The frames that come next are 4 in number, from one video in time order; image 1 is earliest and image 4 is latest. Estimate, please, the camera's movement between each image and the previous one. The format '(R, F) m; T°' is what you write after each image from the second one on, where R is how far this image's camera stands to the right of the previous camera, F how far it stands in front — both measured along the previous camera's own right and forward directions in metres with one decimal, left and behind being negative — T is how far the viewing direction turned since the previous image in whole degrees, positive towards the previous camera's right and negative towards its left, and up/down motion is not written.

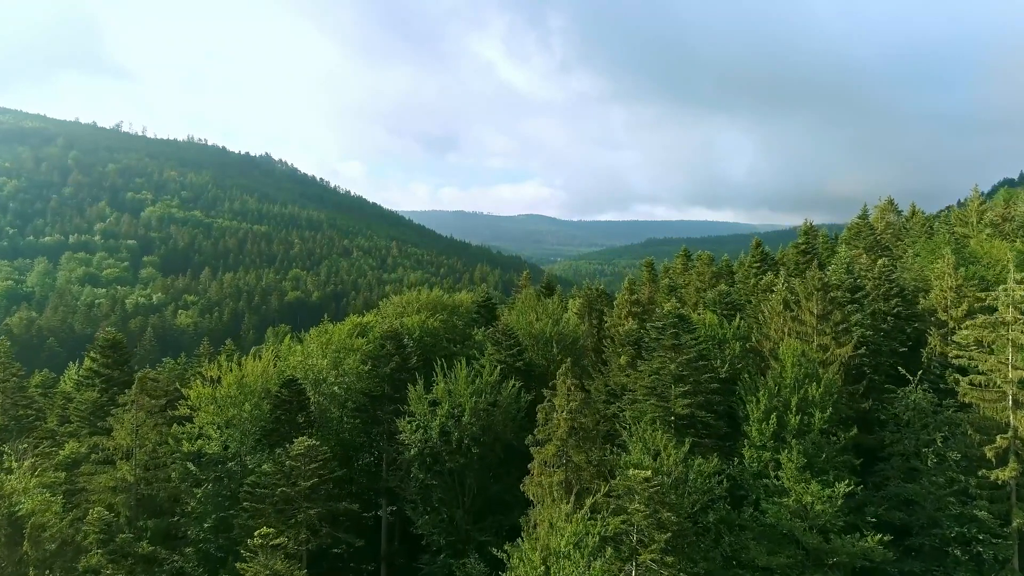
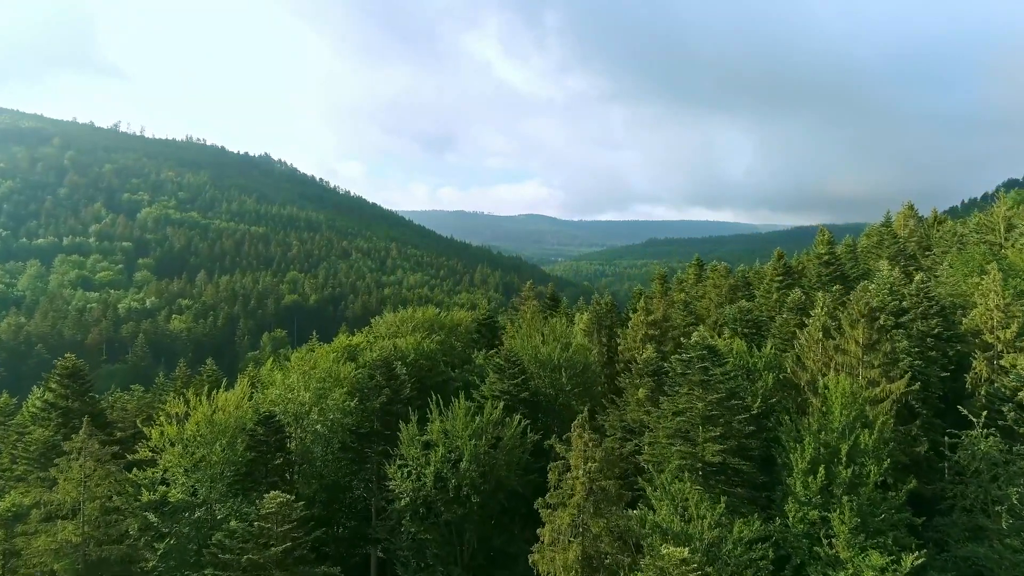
(-0.3, +4.3) m; 0°
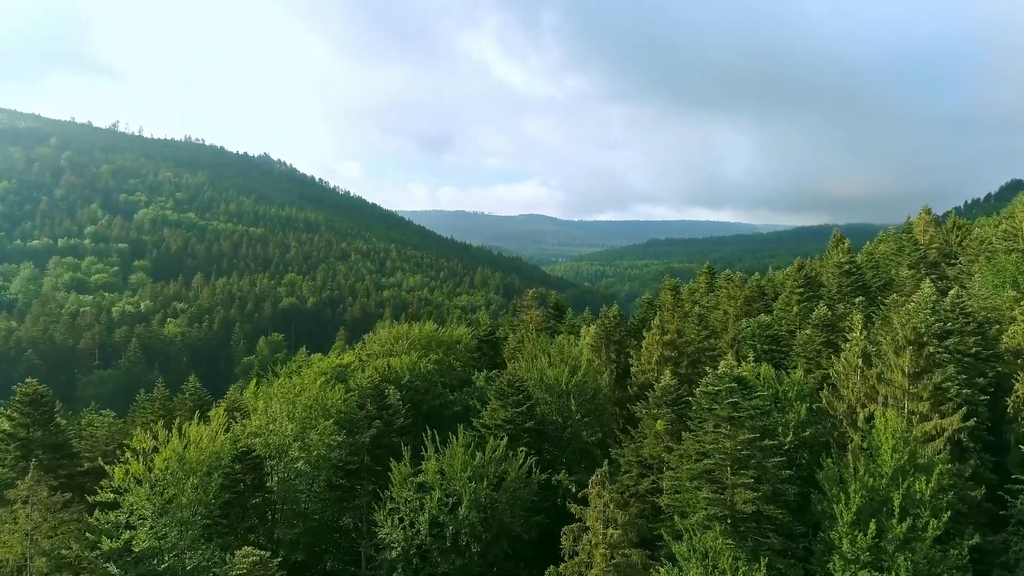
(-0.3, +3.4) m; 0°
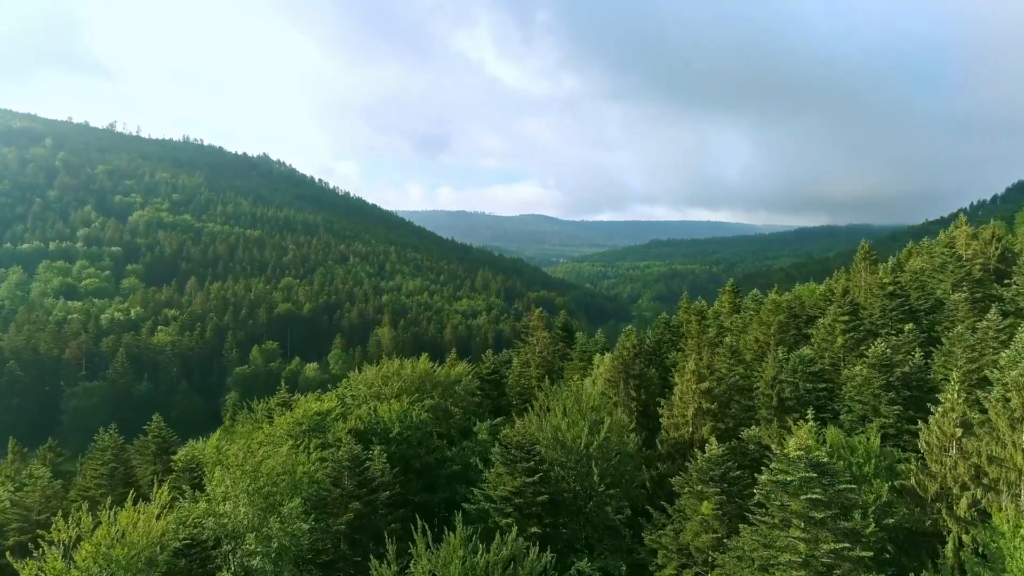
(-0.5, +6.2) m; 0°
